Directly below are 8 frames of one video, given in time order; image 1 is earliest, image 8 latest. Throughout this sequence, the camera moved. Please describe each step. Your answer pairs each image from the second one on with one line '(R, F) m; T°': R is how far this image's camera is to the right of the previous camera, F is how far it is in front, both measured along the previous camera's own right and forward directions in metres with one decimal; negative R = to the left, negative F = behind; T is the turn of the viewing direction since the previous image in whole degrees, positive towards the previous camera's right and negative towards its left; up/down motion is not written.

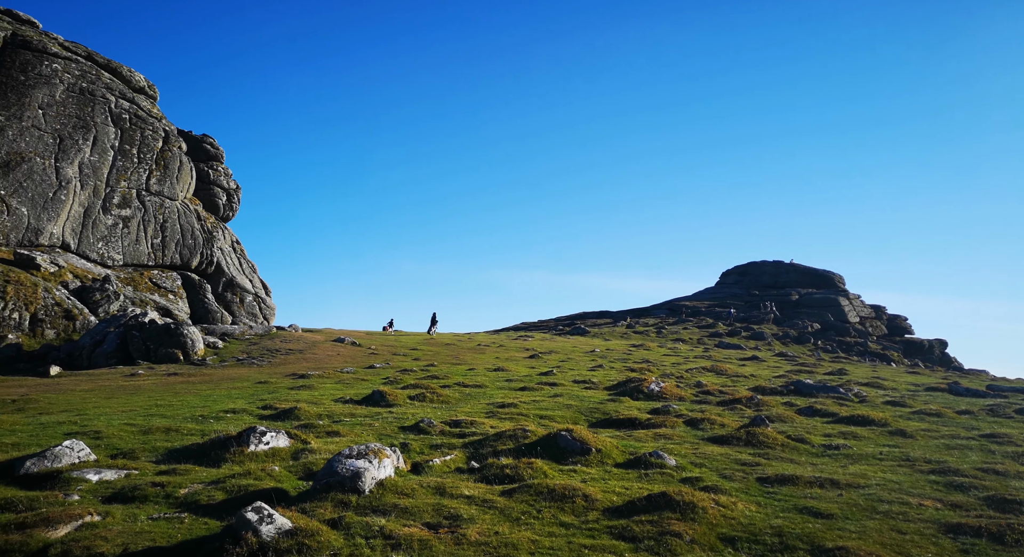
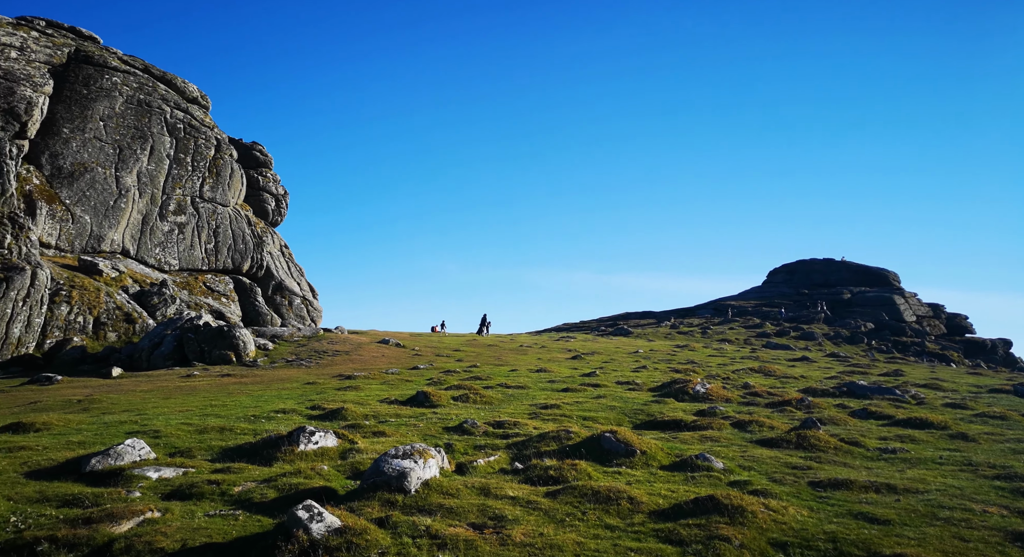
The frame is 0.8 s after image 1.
(-0.1, -1.0) m; -3°
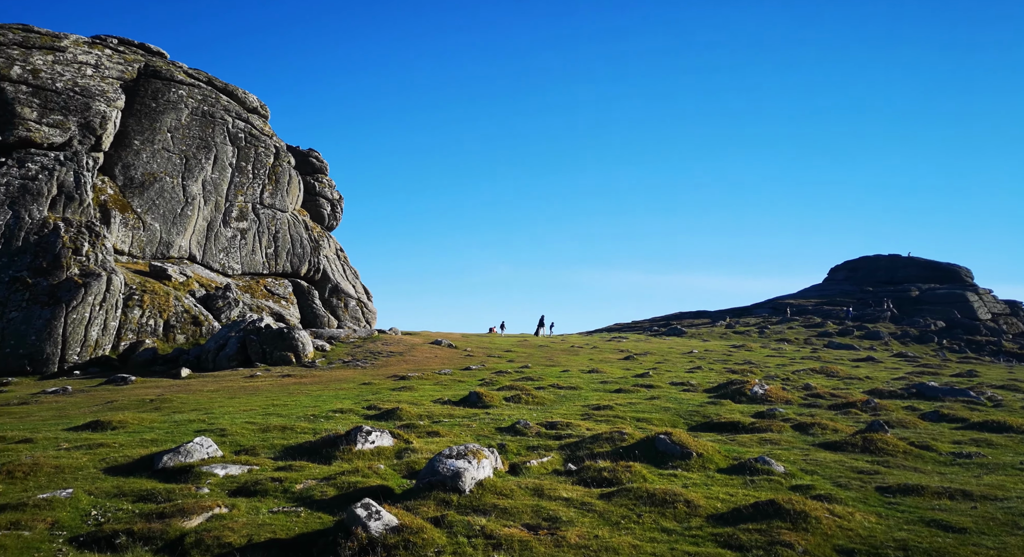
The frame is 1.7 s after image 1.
(-0.1, -1.2) m; -3°
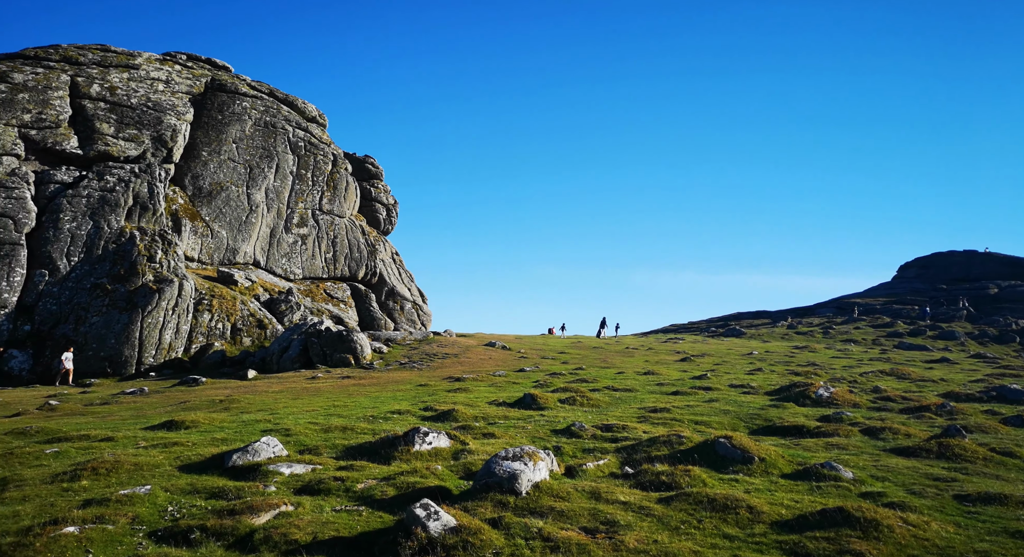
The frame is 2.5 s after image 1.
(-0.2, -1.1) m; -3°
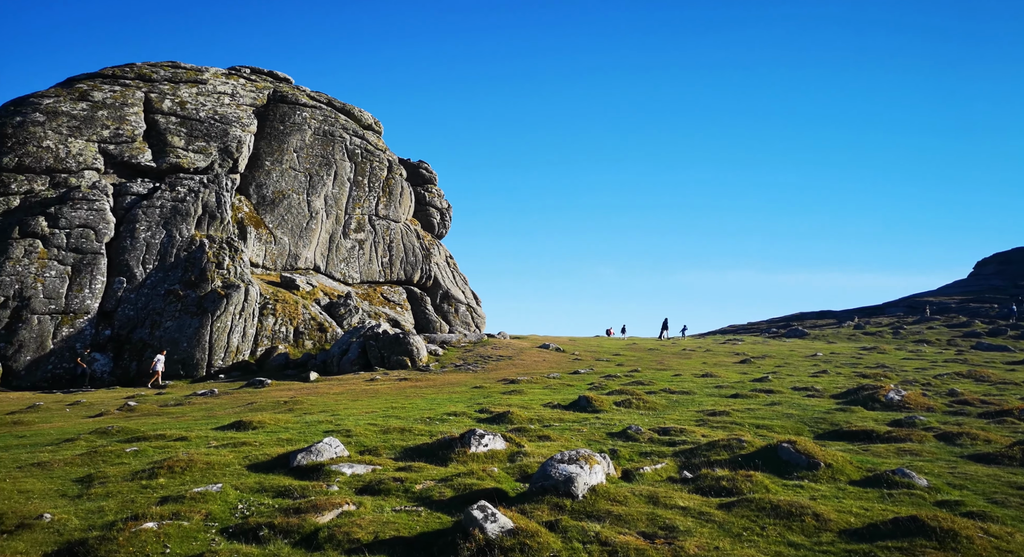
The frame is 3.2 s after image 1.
(-0.2, -0.9) m; -3°
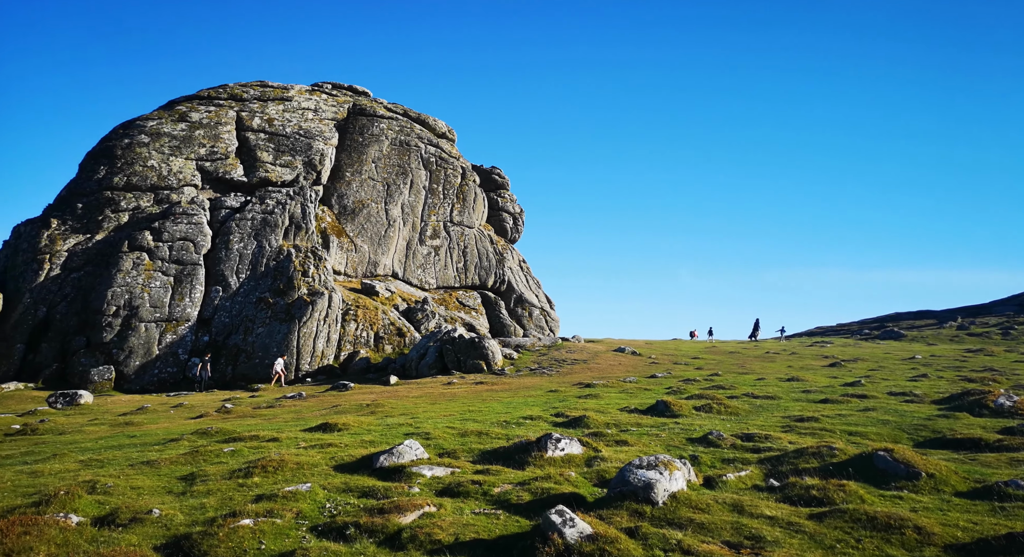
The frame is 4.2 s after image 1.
(-0.2, -1.0) m; -5°
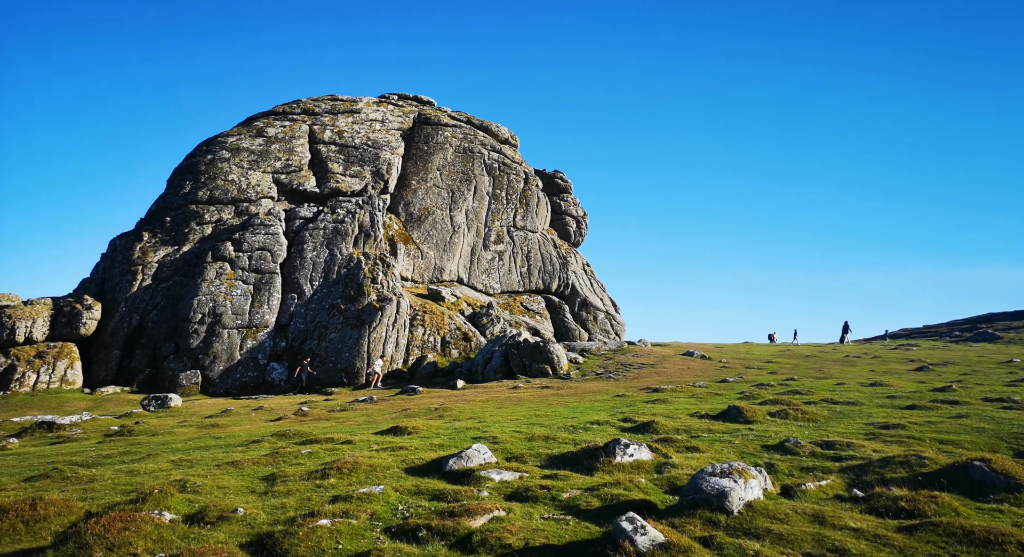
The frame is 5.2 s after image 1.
(-0.3, -0.6) m; -4°
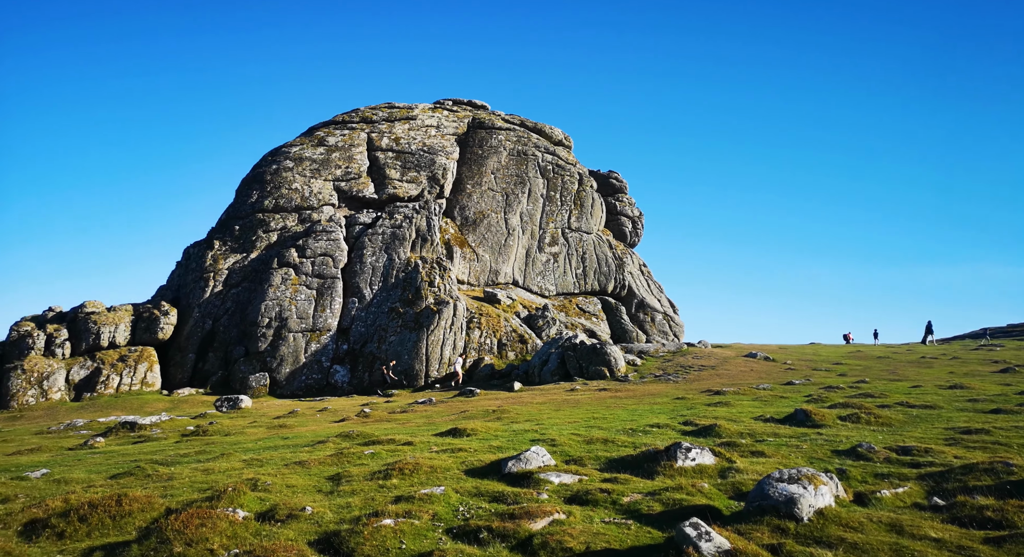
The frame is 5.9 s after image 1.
(-0.3, -0.4) m; -3°
